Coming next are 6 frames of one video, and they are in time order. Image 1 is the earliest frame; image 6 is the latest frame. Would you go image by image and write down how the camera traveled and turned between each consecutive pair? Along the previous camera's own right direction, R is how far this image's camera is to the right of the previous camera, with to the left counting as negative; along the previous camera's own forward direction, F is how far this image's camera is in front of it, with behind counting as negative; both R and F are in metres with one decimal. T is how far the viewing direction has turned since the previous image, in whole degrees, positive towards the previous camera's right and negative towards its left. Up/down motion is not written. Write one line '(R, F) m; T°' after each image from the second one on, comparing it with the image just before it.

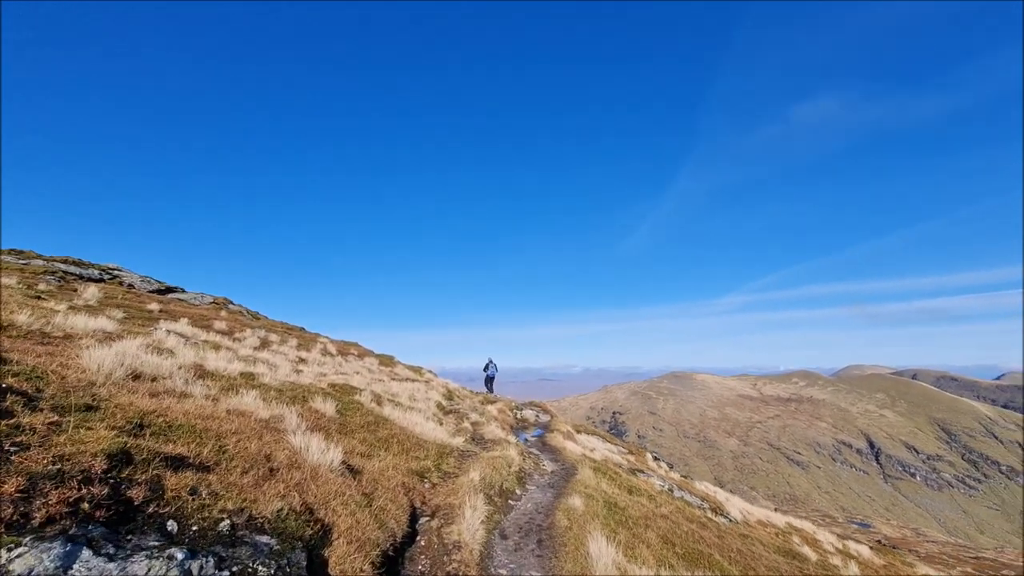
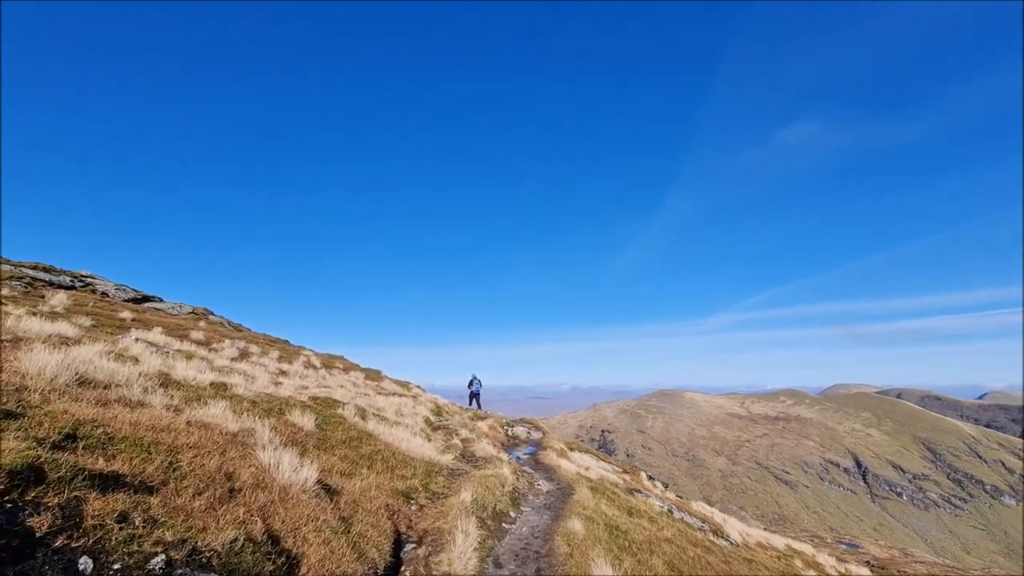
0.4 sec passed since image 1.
(-0.2, +1.1) m; +1°
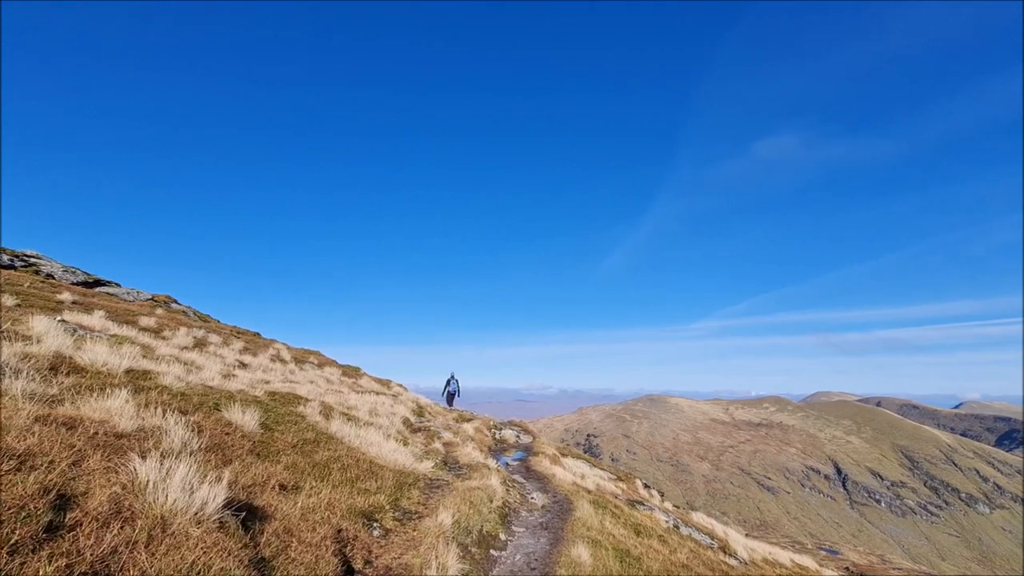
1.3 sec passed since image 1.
(-0.2, +3.0) m; +1°
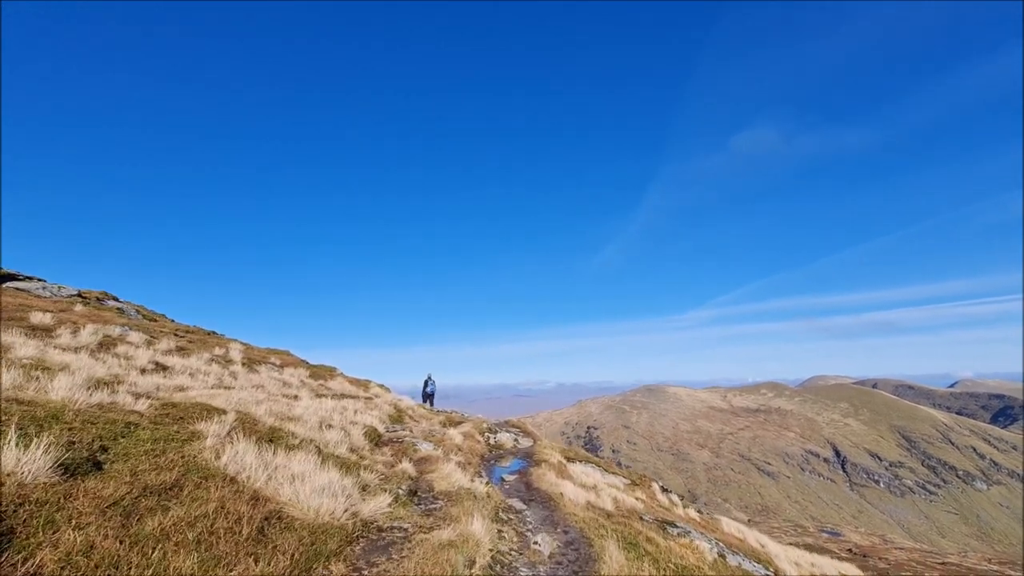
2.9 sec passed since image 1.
(+0.3, +5.5) m; +1°
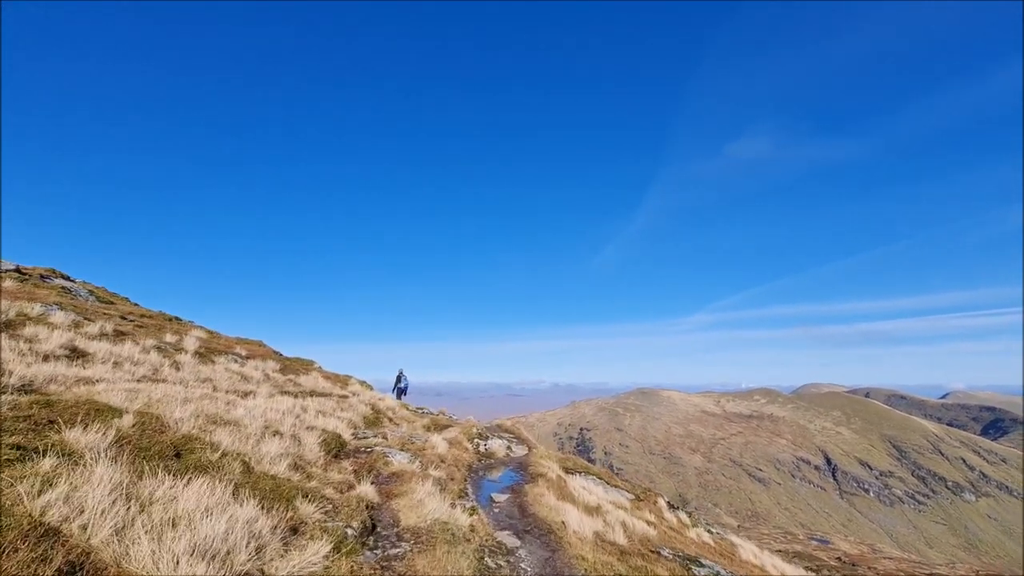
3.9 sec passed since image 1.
(0.0, +3.7) m; 0°
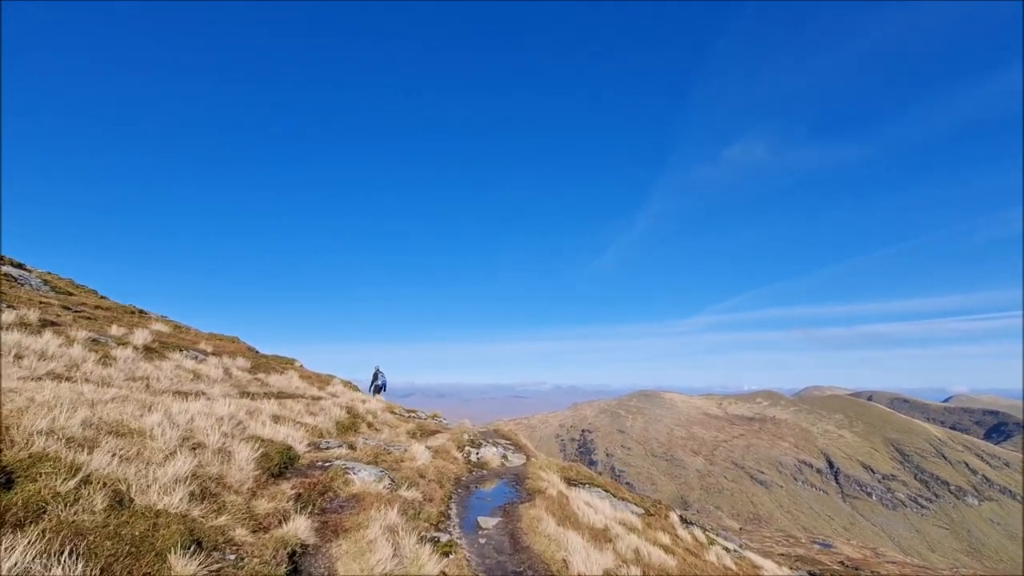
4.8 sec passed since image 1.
(+0.3, +3.3) m; 0°
